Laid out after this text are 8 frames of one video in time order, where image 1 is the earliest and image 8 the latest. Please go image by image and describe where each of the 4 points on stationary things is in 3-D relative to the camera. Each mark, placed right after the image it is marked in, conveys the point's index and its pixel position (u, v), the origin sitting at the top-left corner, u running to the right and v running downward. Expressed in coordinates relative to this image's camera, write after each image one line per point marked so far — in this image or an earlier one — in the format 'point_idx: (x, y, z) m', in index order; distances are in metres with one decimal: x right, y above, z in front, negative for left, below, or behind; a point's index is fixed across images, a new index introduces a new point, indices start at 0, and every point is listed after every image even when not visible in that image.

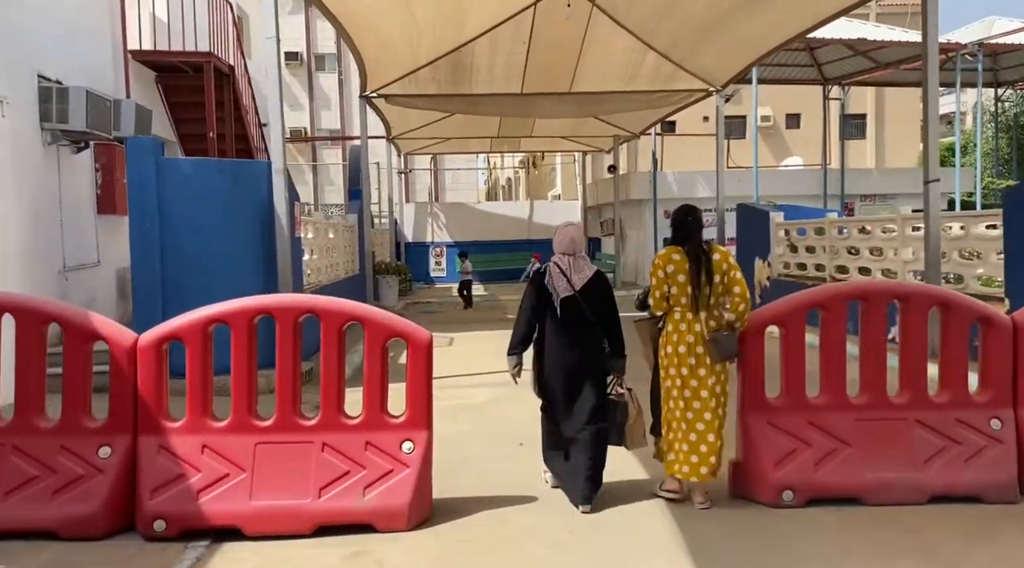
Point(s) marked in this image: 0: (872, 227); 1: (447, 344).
0: (+4.4, +0.7, +9.4) m
1: (-0.9, -0.8, +10.6) m
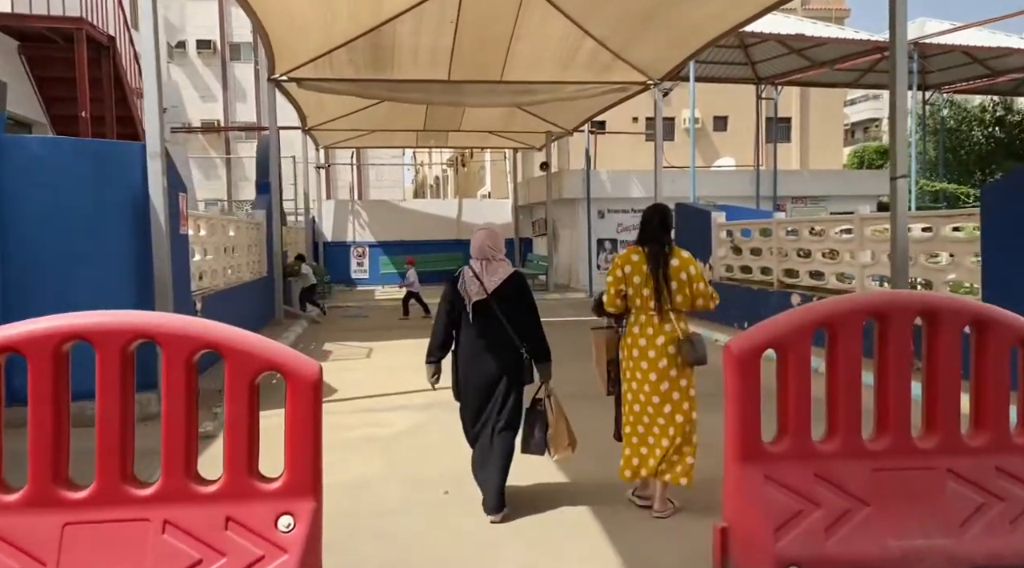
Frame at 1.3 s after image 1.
0: (+3.5, +0.6, +8.8) m
1: (-1.8, -0.9, +9.5) m
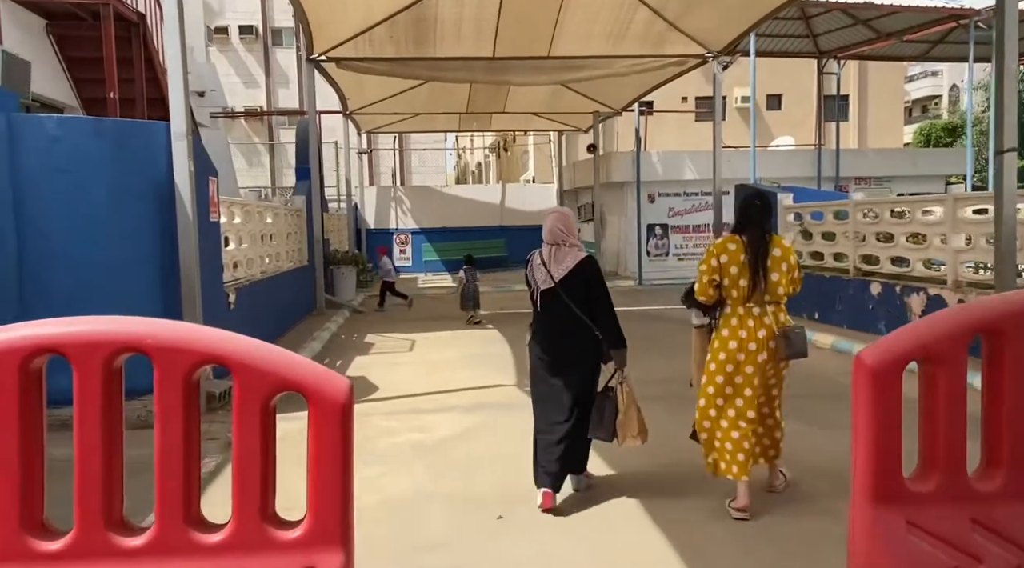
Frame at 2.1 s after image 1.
0: (+4.1, +0.8, +8.0) m
1: (-1.2, -0.7, +9.0) m
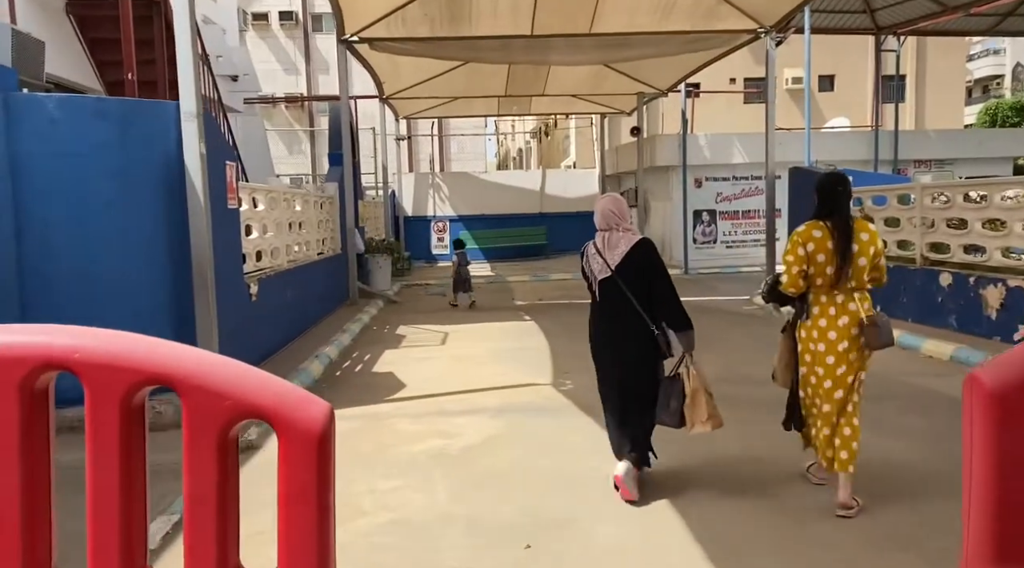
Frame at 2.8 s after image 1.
0: (+4.4, +0.8, +7.3) m
1: (-0.8, -0.6, +8.6) m
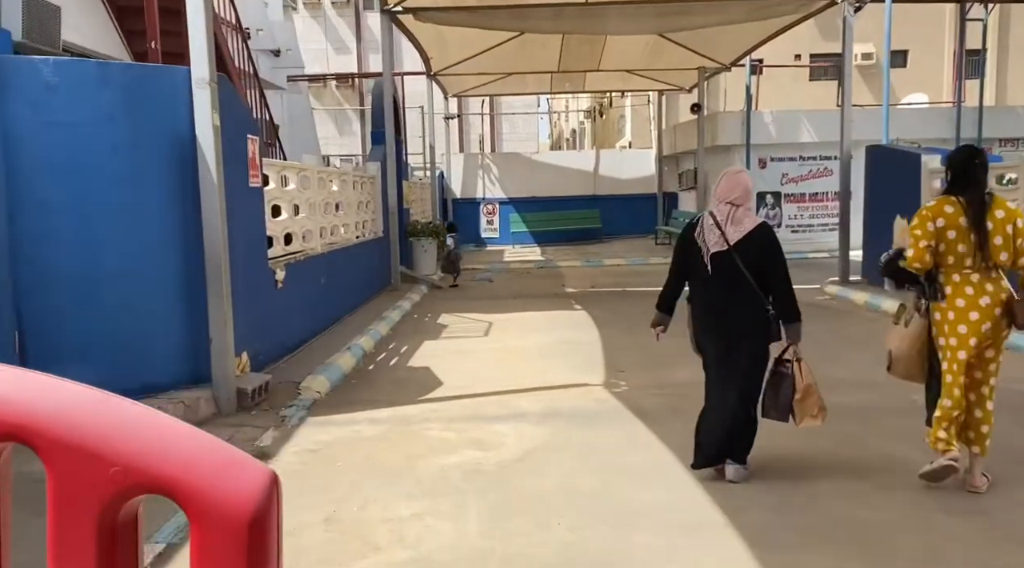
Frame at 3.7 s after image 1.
0: (+4.8, +0.9, +6.3) m
1: (-0.3, -0.5, +8.0) m
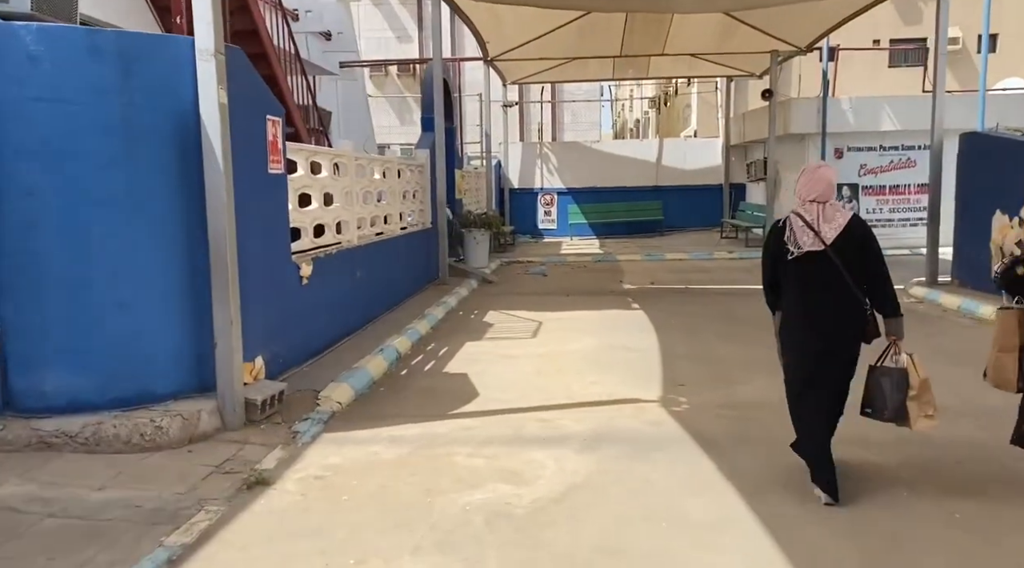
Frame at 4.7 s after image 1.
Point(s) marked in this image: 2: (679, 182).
0: (+5.2, +0.8, +5.2) m
1: (+0.2, -0.5, +7.3) m
2: (+4.0, +2.4, +18.6) m
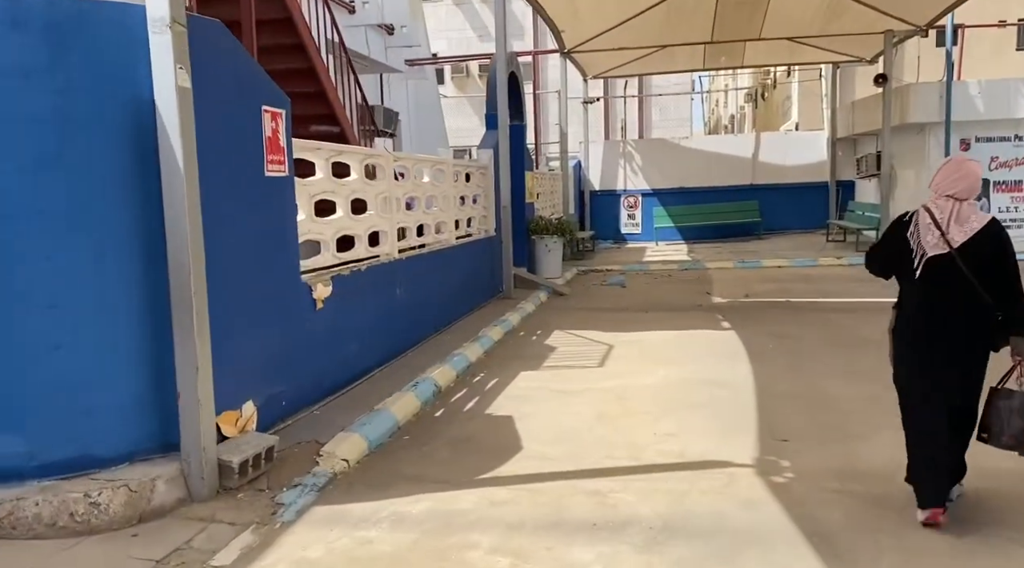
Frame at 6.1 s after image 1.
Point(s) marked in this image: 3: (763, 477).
0: (+5.4, +0.7, +3.6) m
1: (+0.7, -0.6, +6.2) m
2: (+5.8, +2.3, +17.0) m
3: (+1.2, -0.9, +3.7) m
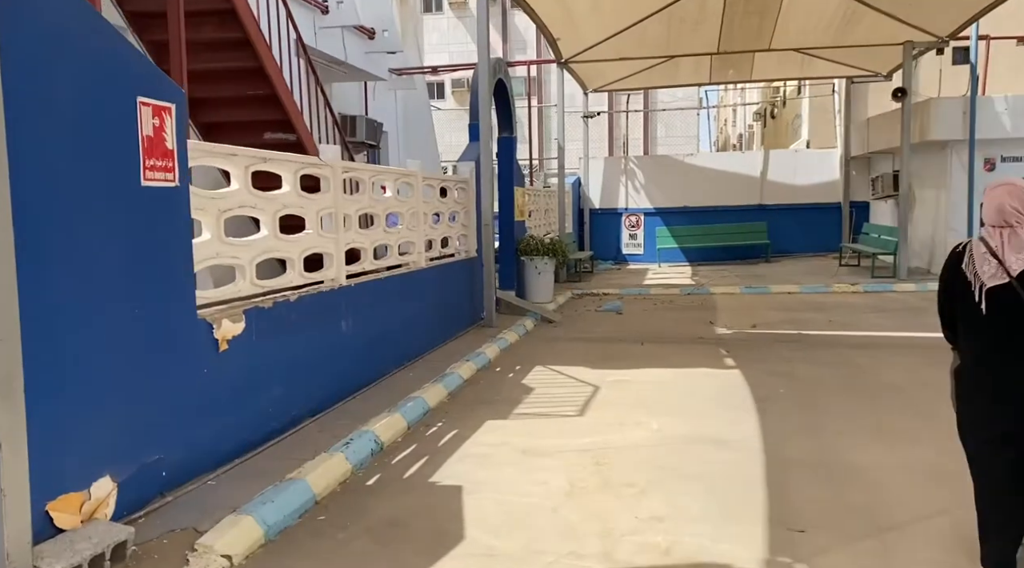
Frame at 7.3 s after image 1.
0: (+5.2, +0.4, +2.6) m
1: (+0.5, -0.9, +5.3) m
2: (+5.7, +1.7, +16.1) m
3: (+0.9, -1.1, +2.8) m
